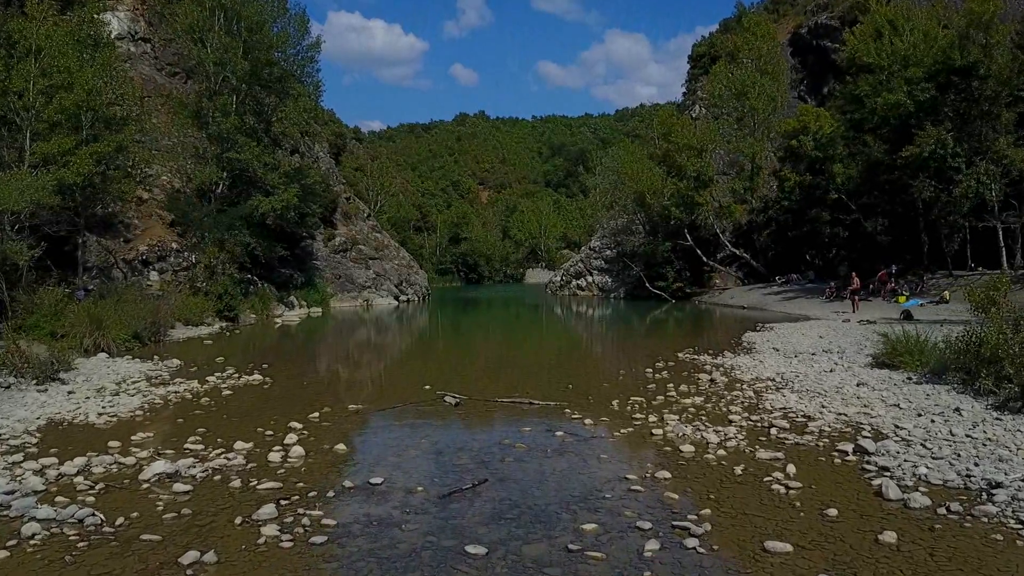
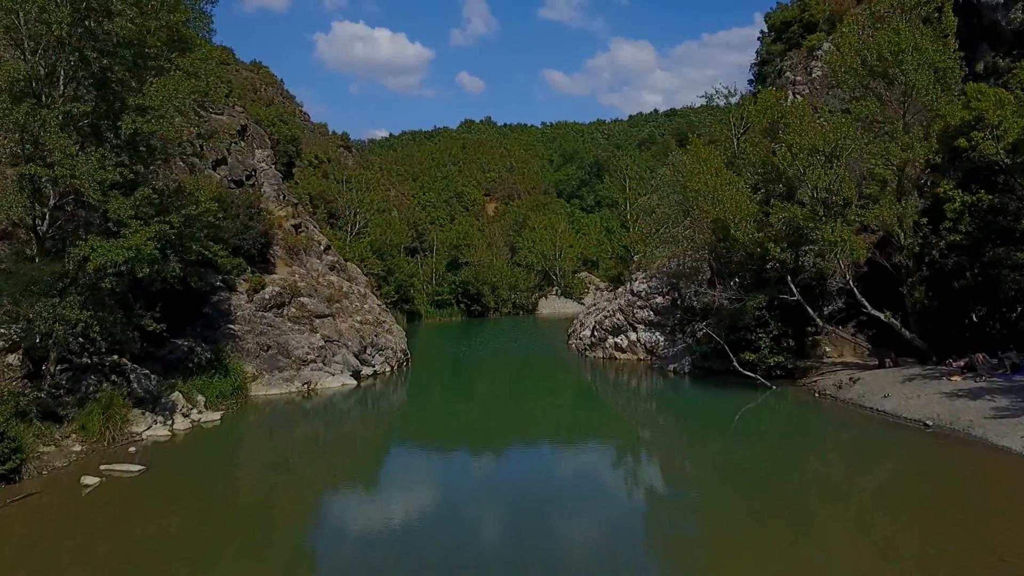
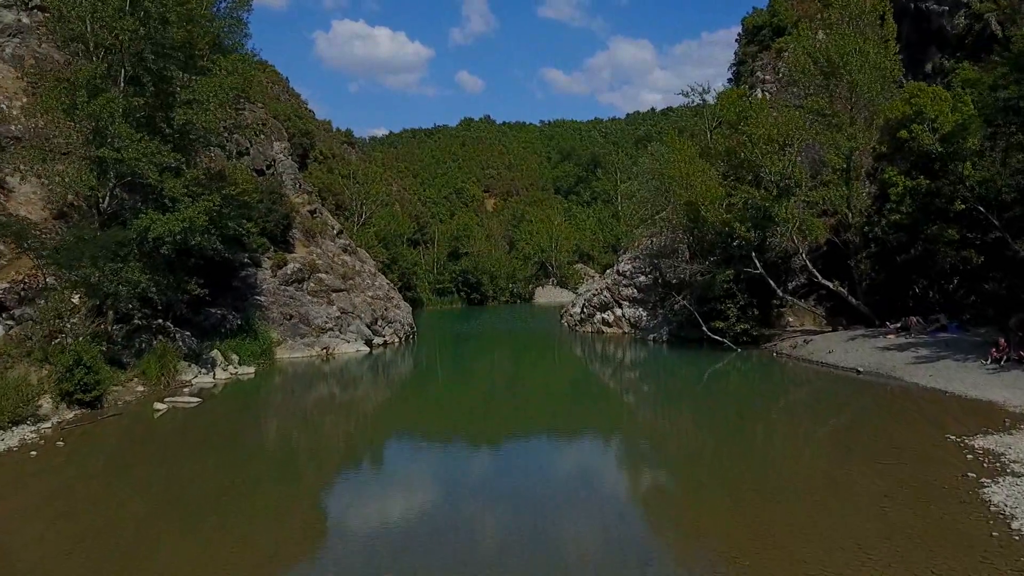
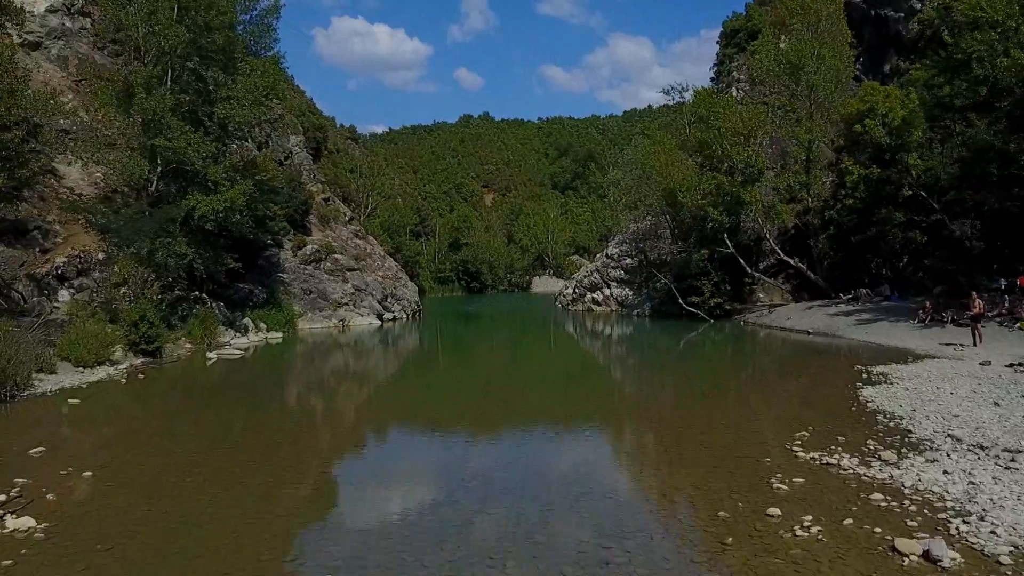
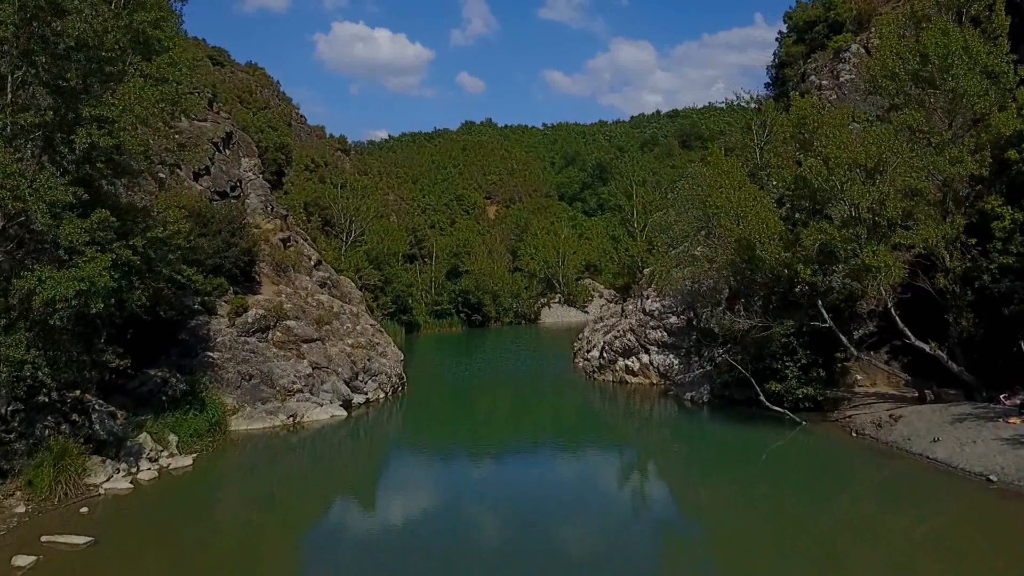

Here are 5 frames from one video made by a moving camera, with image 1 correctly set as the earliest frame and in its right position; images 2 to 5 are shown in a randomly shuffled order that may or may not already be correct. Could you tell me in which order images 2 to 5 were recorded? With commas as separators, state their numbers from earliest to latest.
4, 3, 2, 5
